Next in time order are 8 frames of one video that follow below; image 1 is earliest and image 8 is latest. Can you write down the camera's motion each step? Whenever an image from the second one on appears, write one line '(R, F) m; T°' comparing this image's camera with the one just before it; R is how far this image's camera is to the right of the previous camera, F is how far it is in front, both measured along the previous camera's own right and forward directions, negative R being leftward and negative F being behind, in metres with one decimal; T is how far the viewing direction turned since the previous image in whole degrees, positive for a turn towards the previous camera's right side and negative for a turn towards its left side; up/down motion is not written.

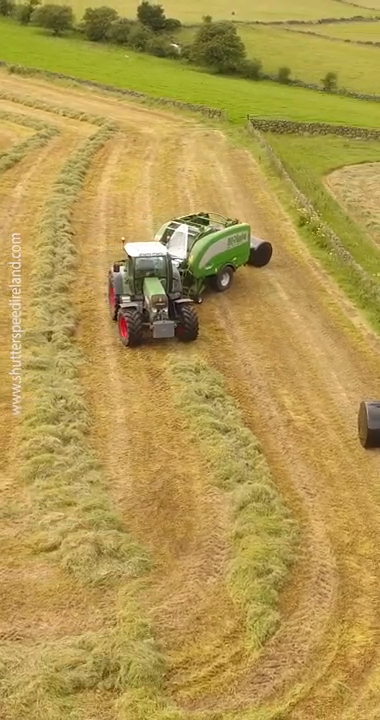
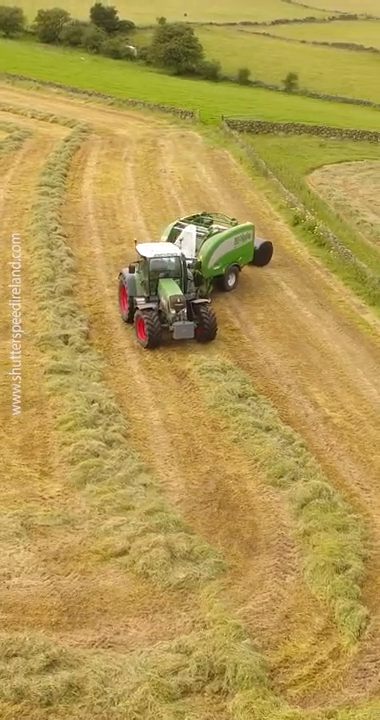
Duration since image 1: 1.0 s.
(-1.3, +0.1) m; +3°
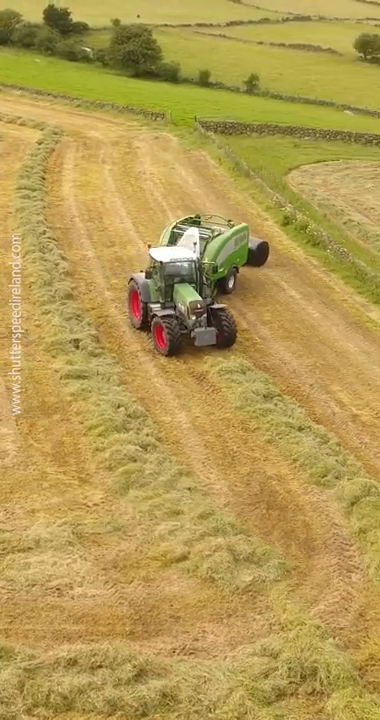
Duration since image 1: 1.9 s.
(-1.1, +0.1) m; +3°
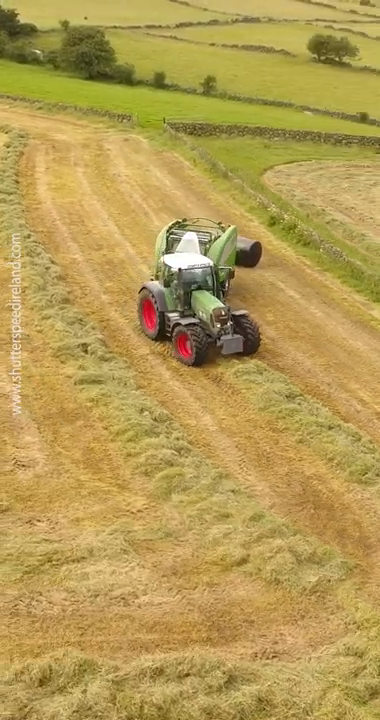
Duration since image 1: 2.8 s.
(-1.2, +0.1) m; +4°
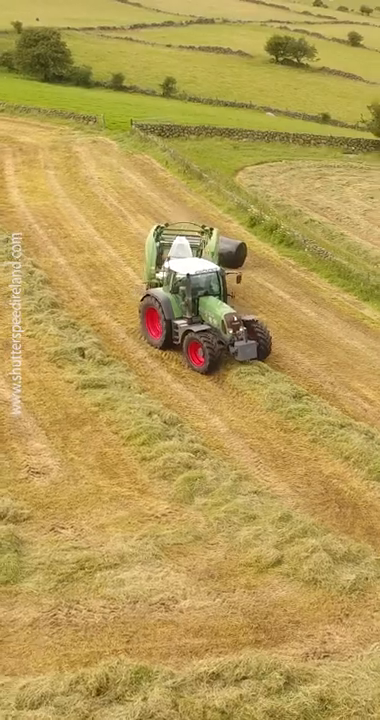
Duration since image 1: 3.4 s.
(-0.8, 0.0) m; +3°
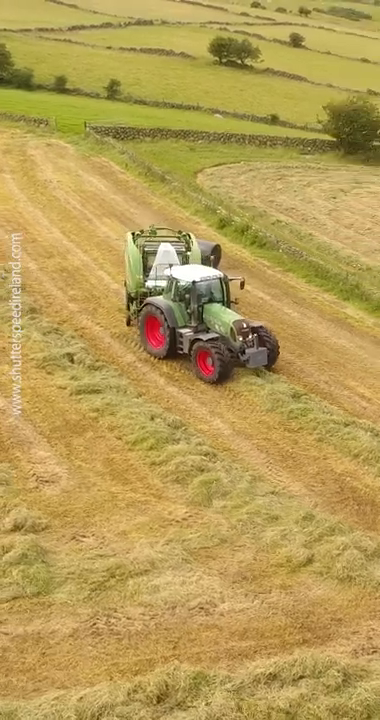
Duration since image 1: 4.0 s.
(-1.0, 0.0) m; +4°
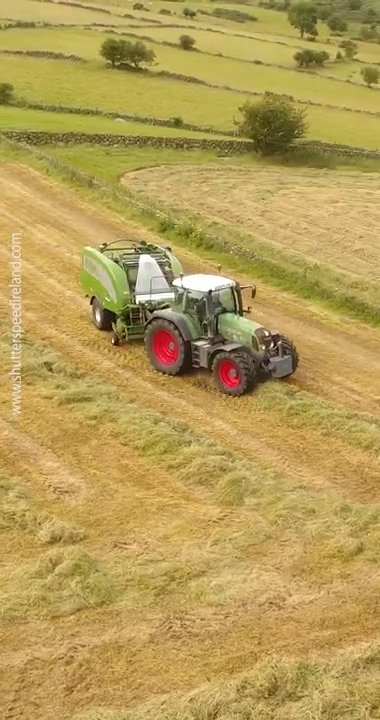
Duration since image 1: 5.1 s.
(-1.8, 0.0) m; +8°
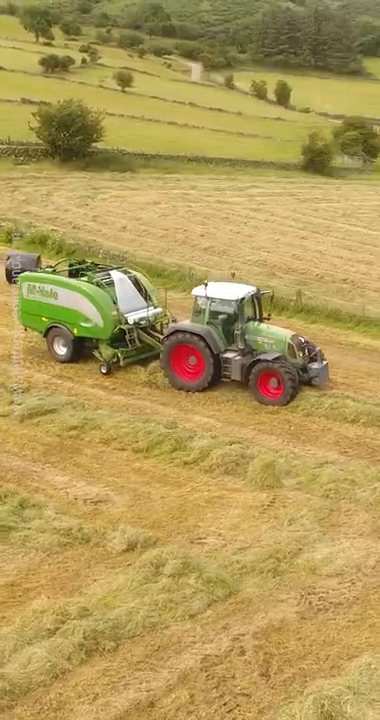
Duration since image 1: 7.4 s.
(-4.2, +0.3) m; +19°
